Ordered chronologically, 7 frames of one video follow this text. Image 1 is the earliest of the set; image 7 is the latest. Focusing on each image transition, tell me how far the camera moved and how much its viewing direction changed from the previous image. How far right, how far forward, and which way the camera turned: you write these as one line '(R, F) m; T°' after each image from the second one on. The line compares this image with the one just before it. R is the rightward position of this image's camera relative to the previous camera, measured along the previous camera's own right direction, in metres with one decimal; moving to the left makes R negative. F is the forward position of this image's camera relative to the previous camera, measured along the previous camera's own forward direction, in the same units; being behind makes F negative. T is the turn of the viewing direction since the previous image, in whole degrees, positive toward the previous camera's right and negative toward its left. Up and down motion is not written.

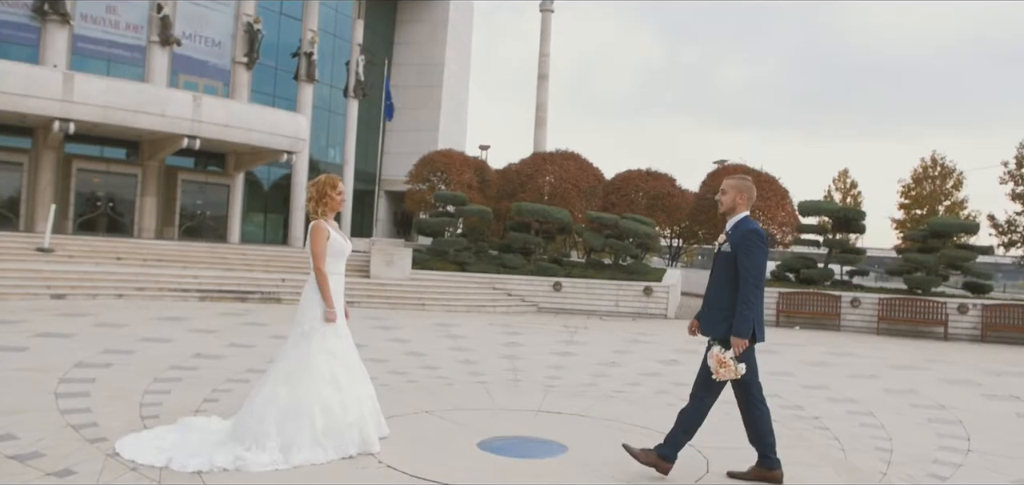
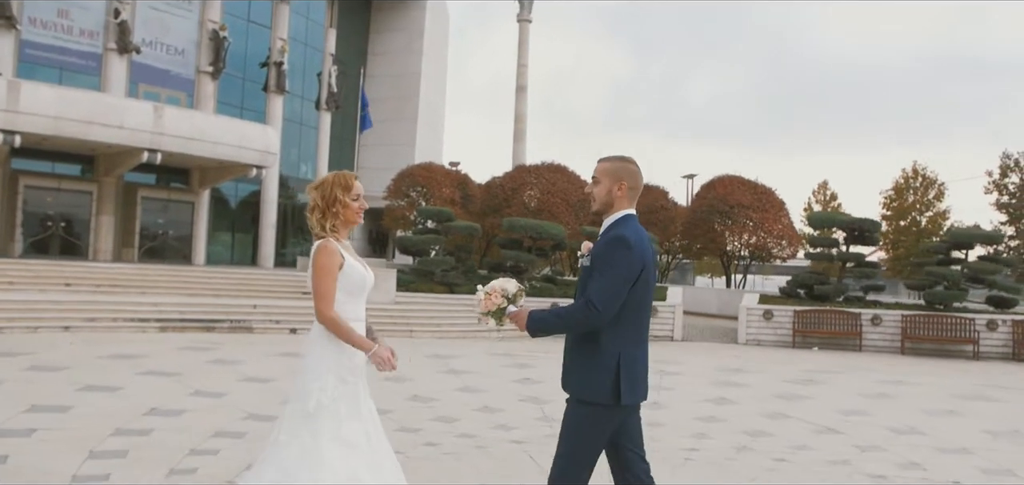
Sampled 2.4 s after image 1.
(-0.5, +1.6) m; +2°
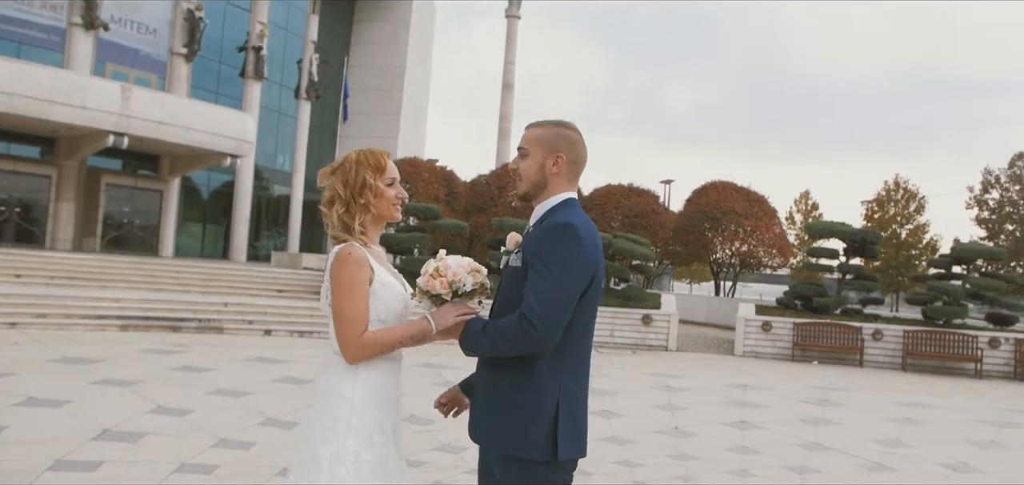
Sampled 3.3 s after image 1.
(-0.3, +0.9) m; +2°
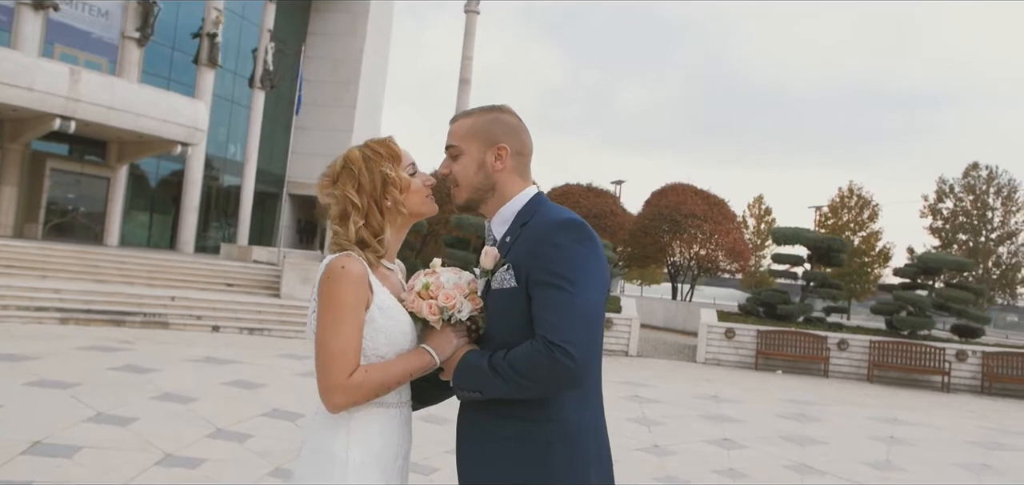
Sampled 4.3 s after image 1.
(-0.2, +0.5) m; +3°
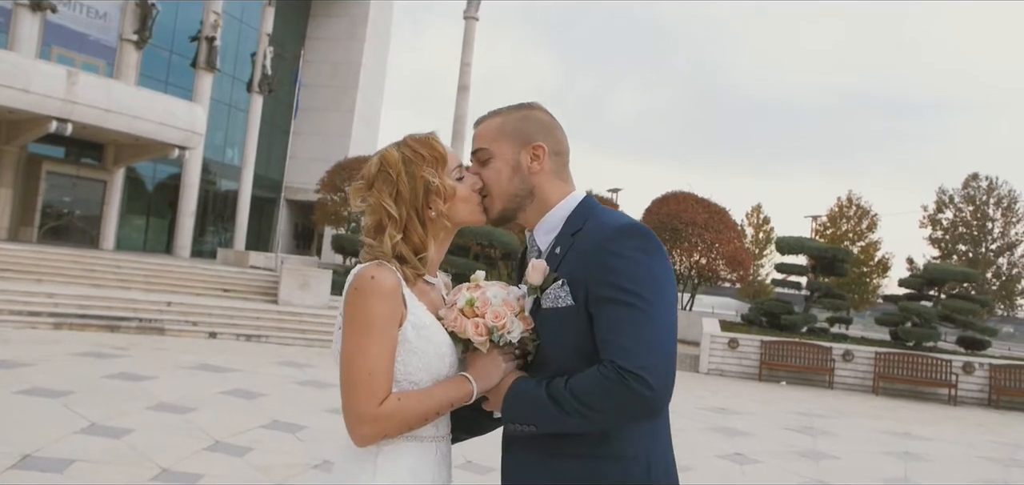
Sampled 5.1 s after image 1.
(-0.1, +0.2) m; 0°
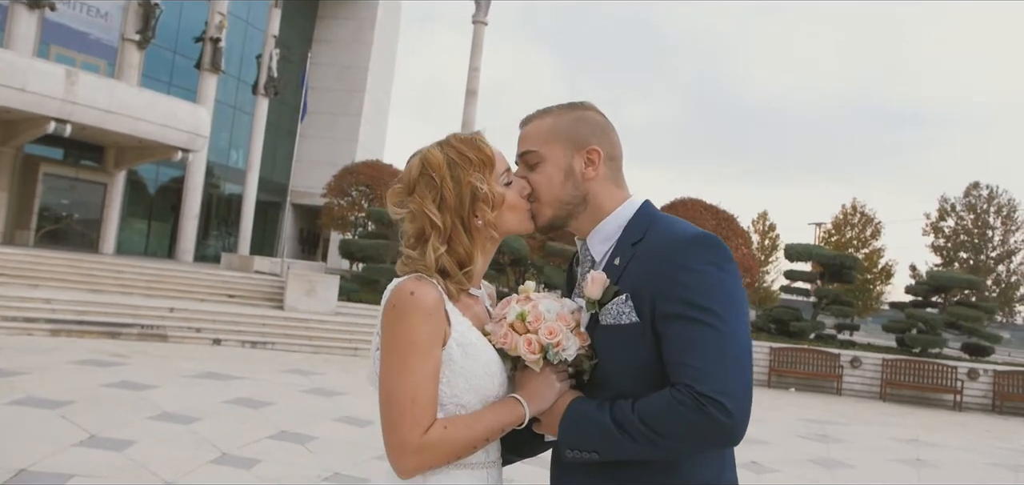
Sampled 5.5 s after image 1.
(-0.1, +0.2) m; 0°
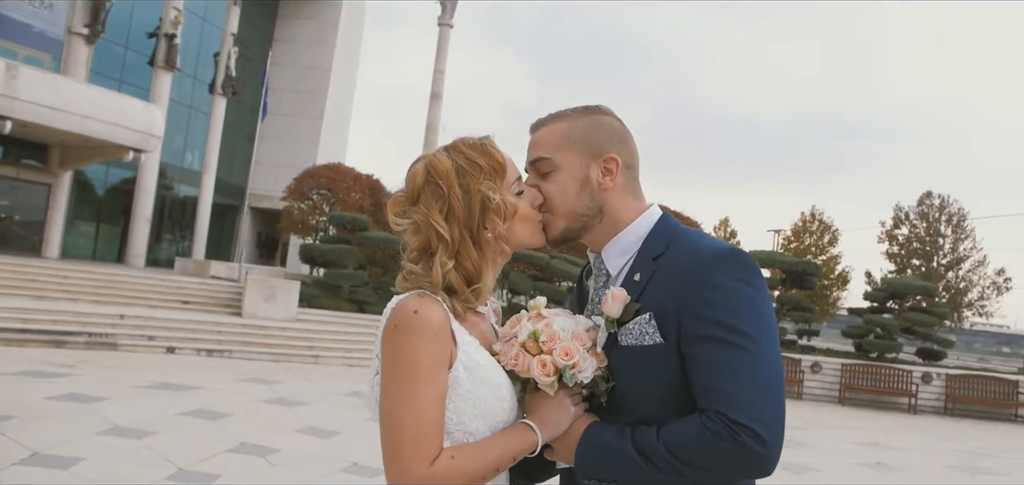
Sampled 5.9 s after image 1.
(-0.1, +0.2) m; +3°
